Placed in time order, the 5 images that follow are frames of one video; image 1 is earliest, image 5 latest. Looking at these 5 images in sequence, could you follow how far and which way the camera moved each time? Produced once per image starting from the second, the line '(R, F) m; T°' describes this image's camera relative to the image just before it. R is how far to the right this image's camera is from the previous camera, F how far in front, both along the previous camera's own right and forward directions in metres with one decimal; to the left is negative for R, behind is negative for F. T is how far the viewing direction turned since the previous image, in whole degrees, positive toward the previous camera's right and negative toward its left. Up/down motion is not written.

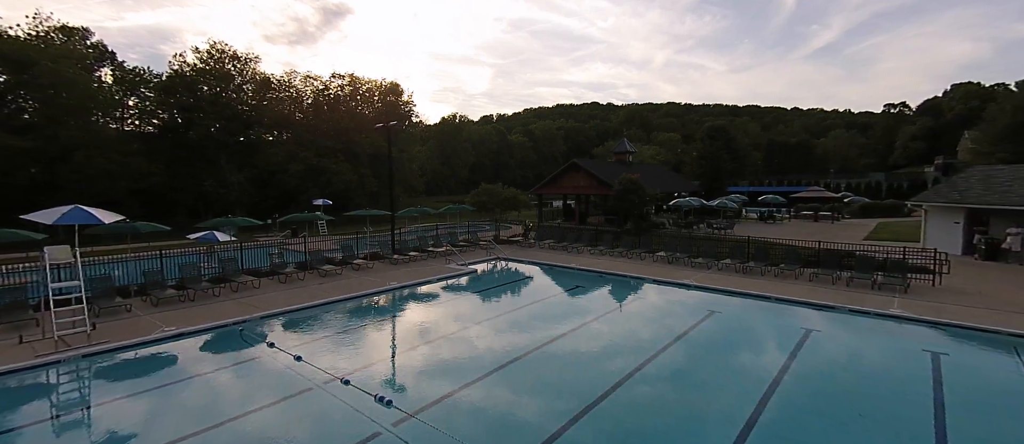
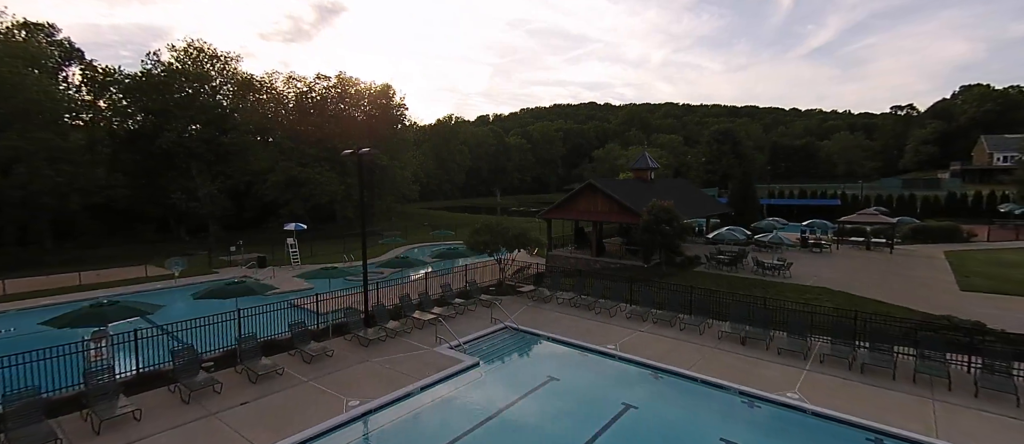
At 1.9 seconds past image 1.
(-0.5, +4.3) m; +1°
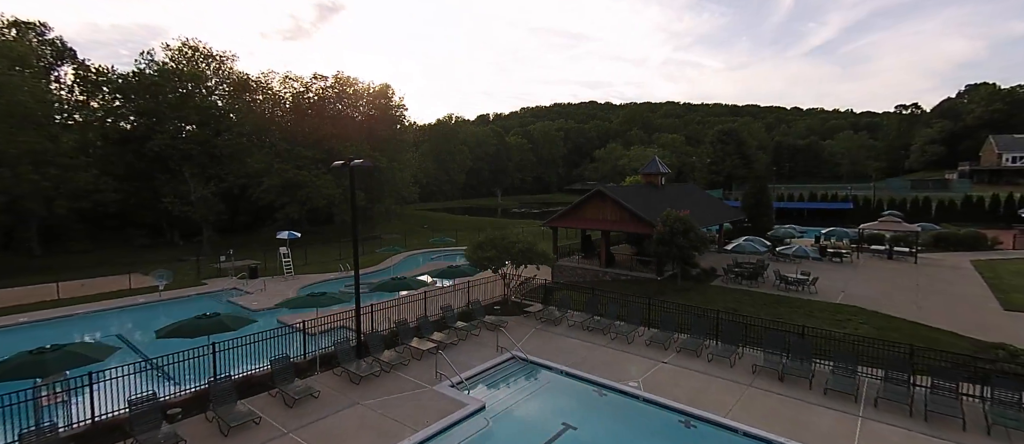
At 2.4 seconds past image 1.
(-0.2, +1.3) m; 0°
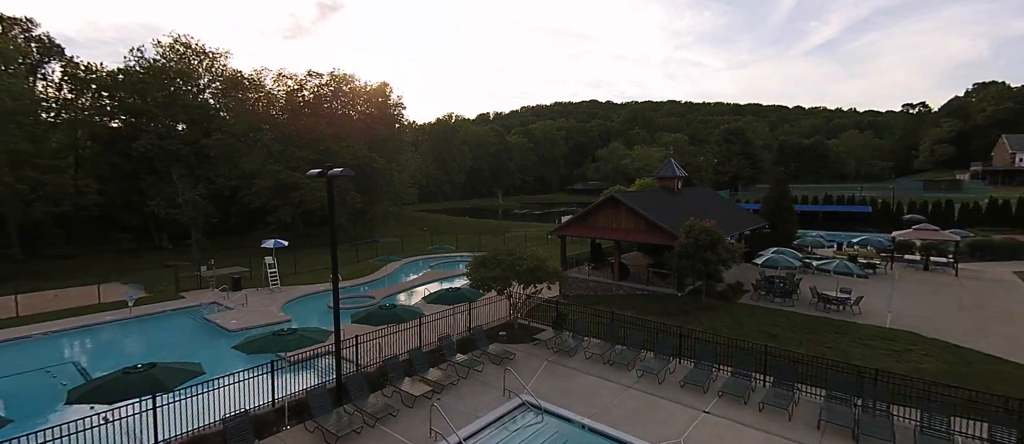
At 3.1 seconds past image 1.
(-0.2, +1.9) m; 0°
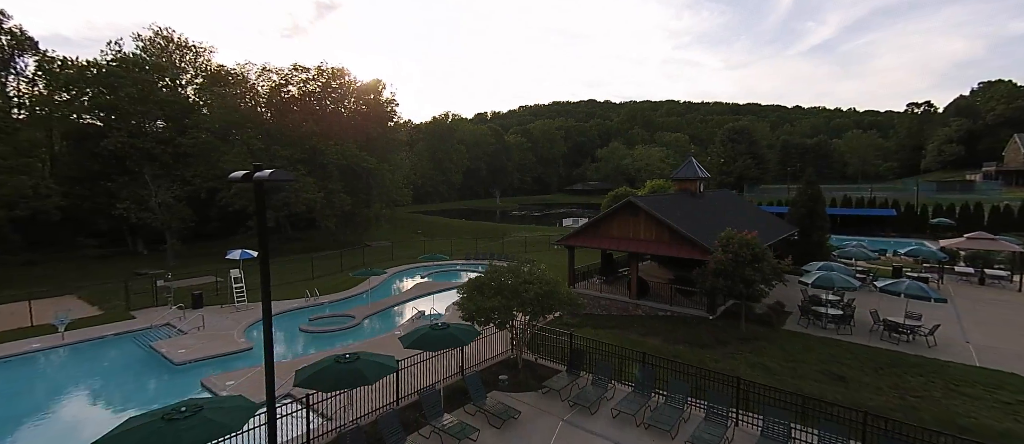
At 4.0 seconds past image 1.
(-0.1, +2.9) m; 0°
